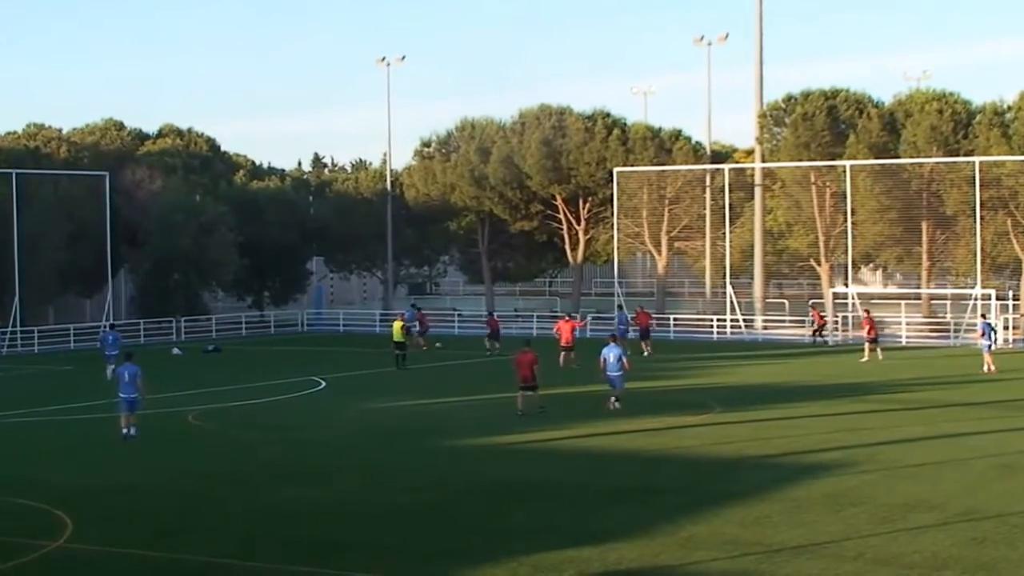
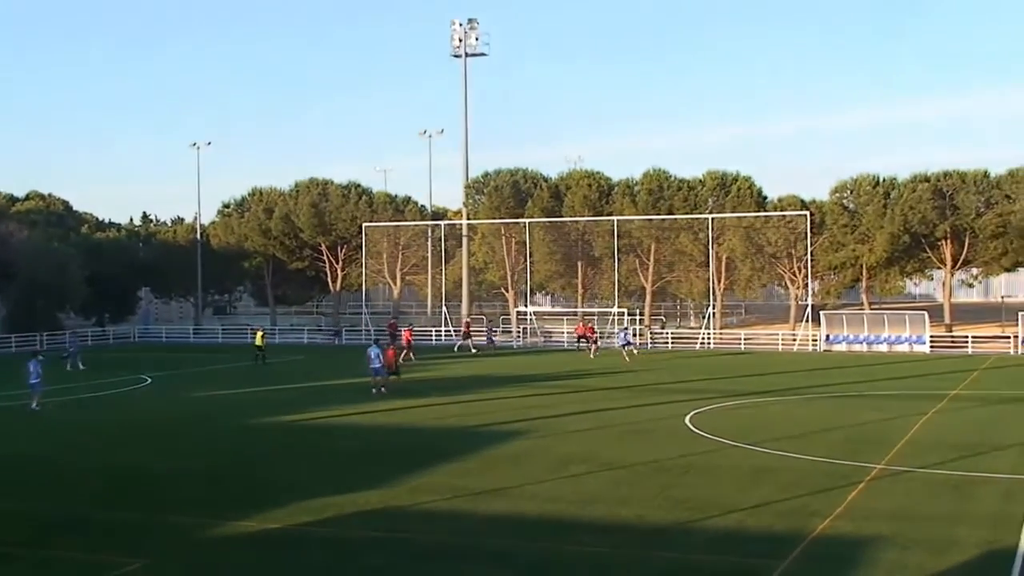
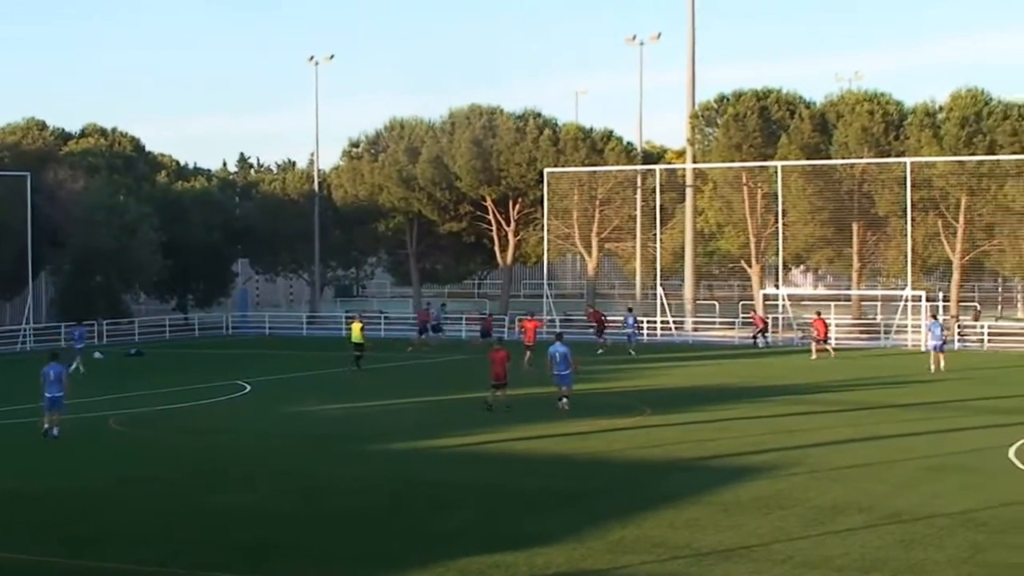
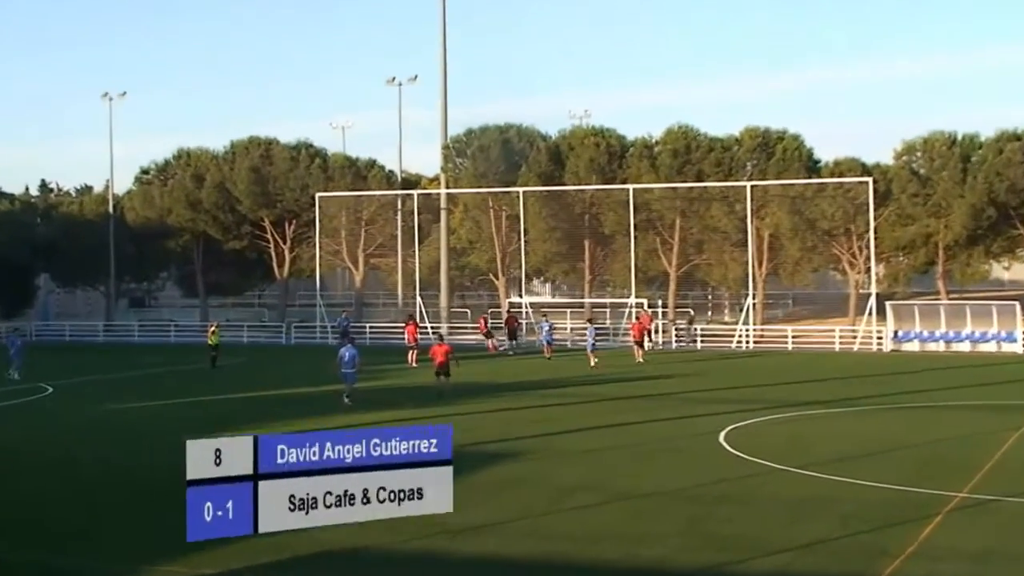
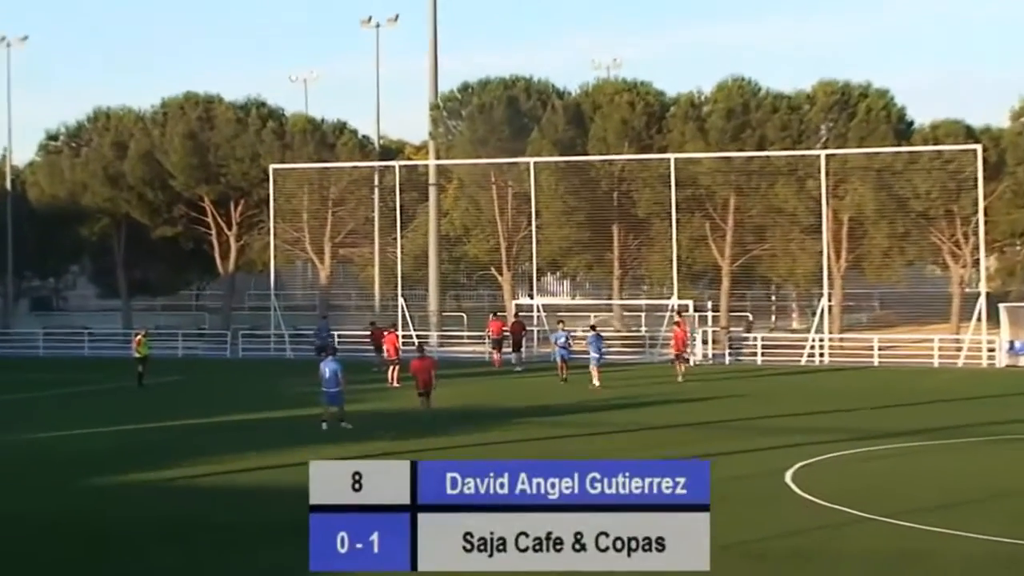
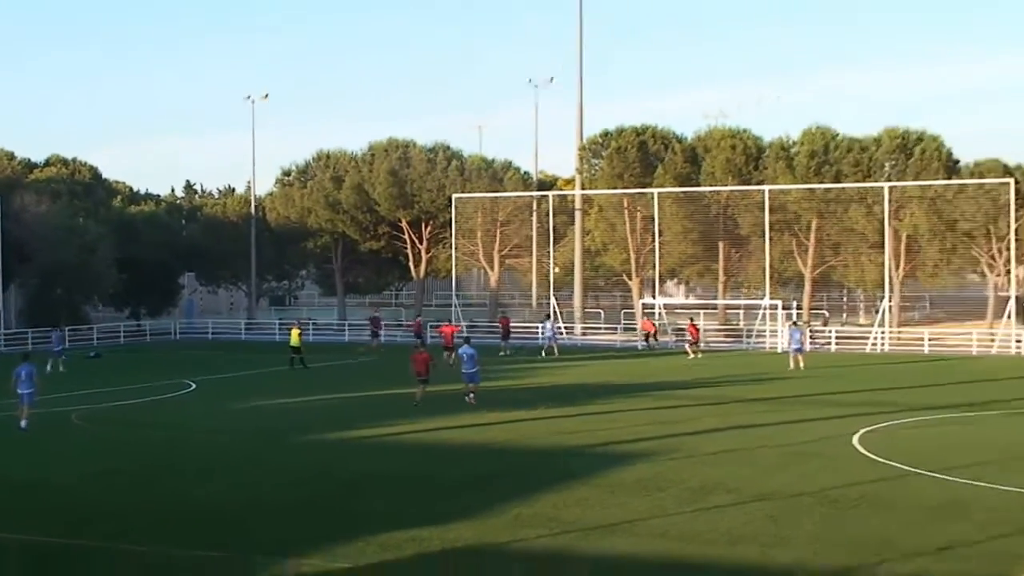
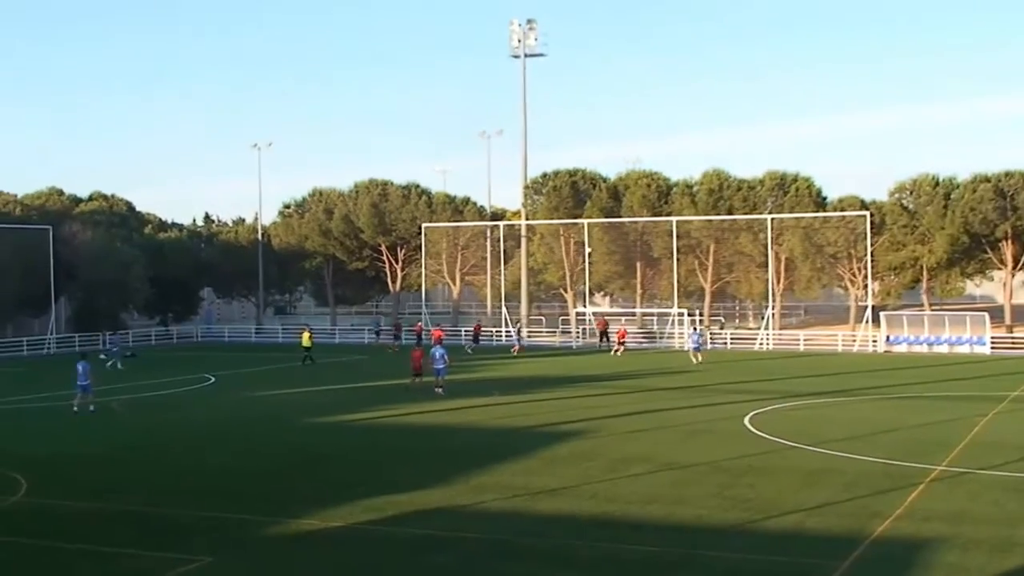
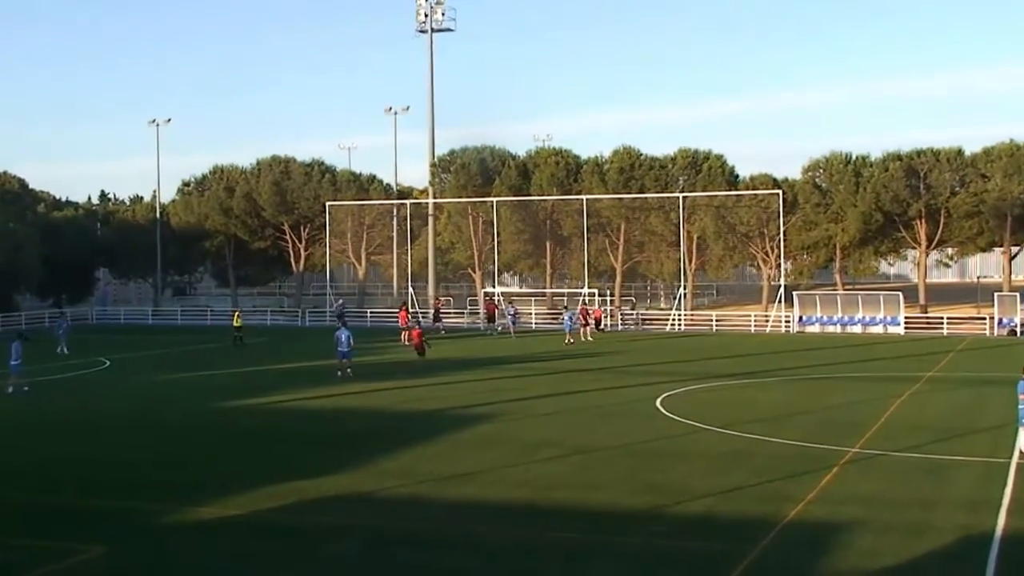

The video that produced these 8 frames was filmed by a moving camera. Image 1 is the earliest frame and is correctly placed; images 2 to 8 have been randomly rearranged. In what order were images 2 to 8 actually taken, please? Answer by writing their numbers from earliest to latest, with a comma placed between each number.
3, 6, 7, 2, 8, 4, 5
